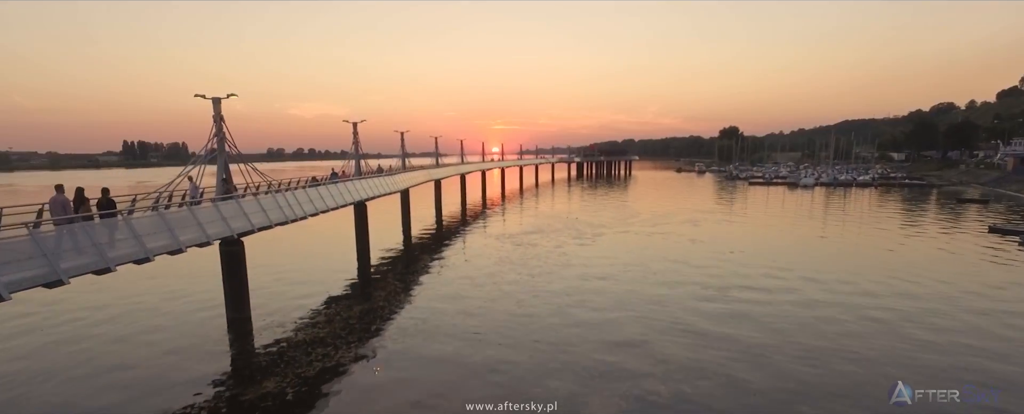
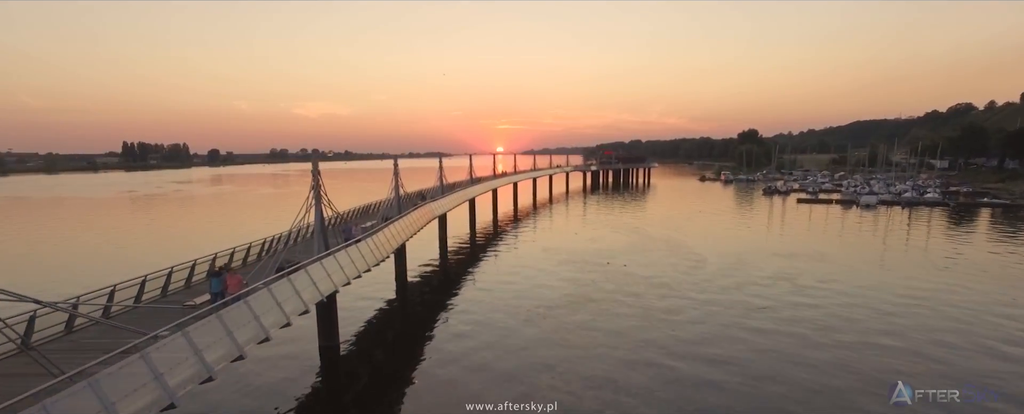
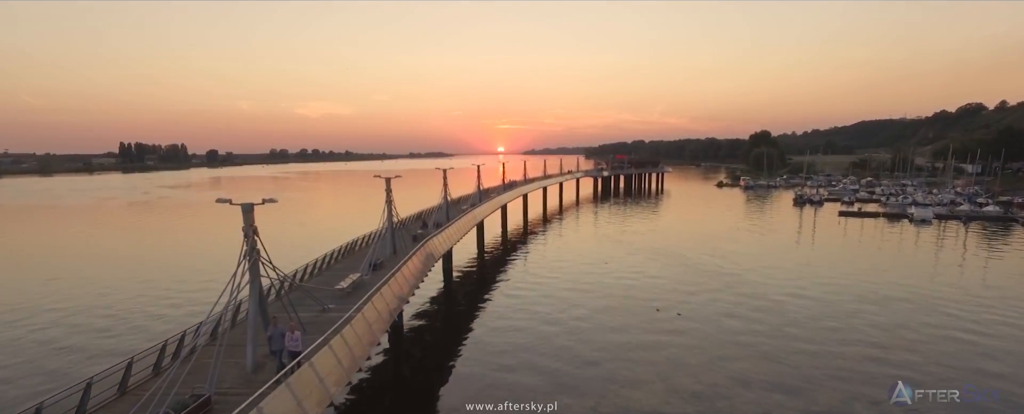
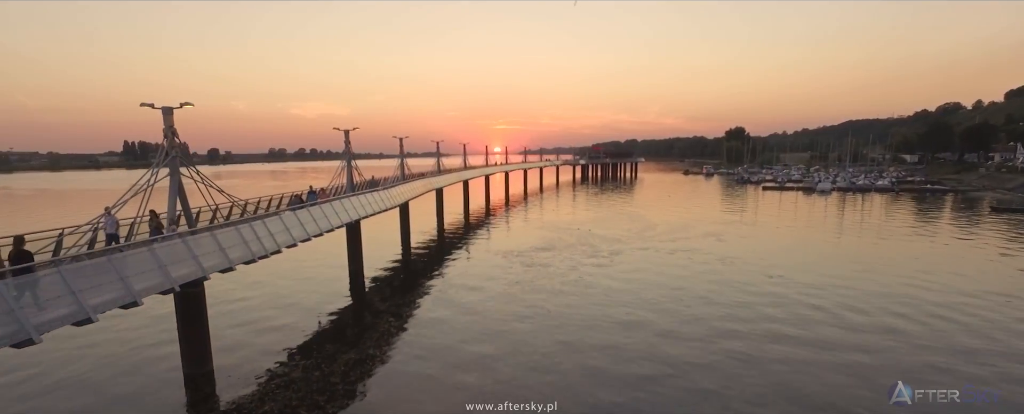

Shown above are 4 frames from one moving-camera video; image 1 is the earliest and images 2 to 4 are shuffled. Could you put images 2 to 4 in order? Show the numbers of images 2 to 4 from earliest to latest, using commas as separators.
4, 2, 3
